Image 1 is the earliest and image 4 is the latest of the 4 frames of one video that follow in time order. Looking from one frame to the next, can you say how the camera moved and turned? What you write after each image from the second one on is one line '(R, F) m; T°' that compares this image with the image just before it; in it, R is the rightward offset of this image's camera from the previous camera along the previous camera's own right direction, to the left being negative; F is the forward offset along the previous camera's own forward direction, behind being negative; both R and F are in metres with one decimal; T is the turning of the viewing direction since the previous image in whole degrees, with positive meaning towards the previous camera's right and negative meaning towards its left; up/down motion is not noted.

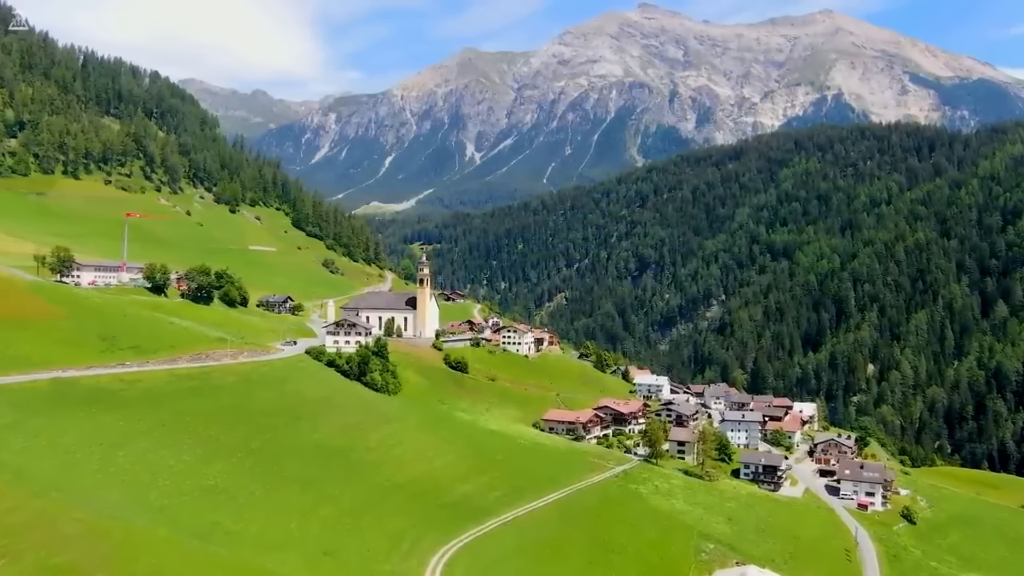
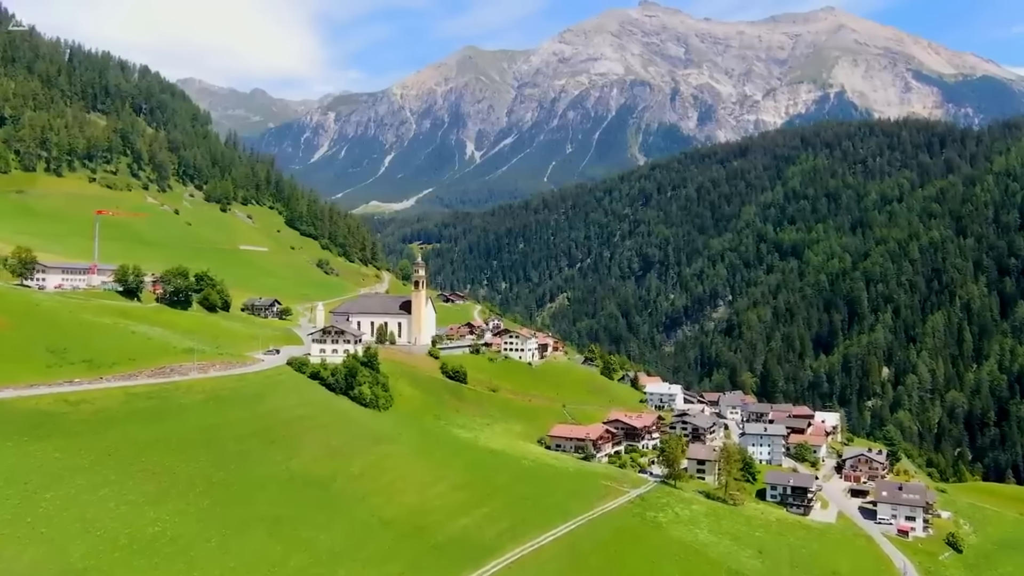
(-0.3, +10.1) m; 0°
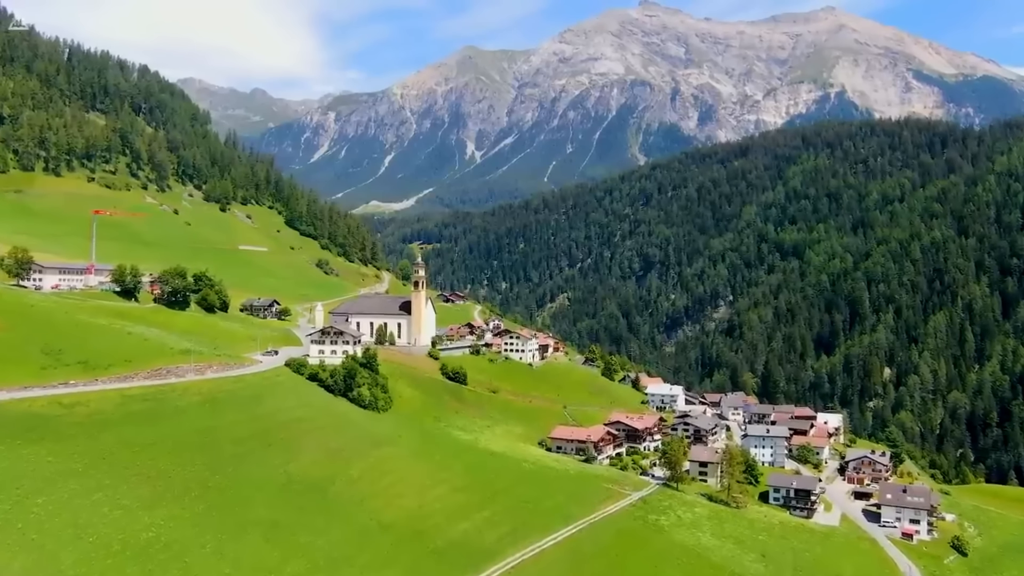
(0.0, +0.9) m; 0°
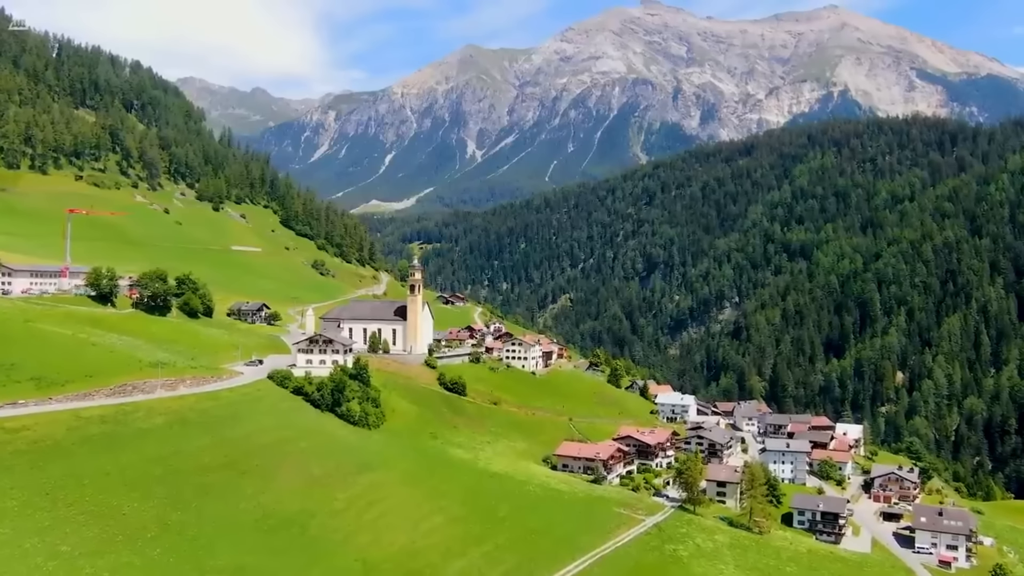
(-0.2, +7.7) m; 0°
